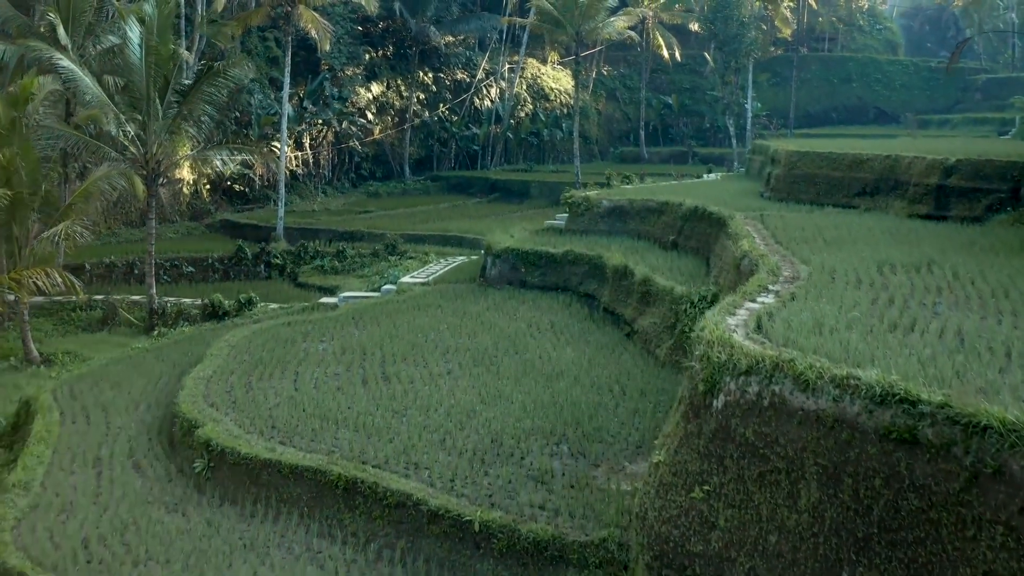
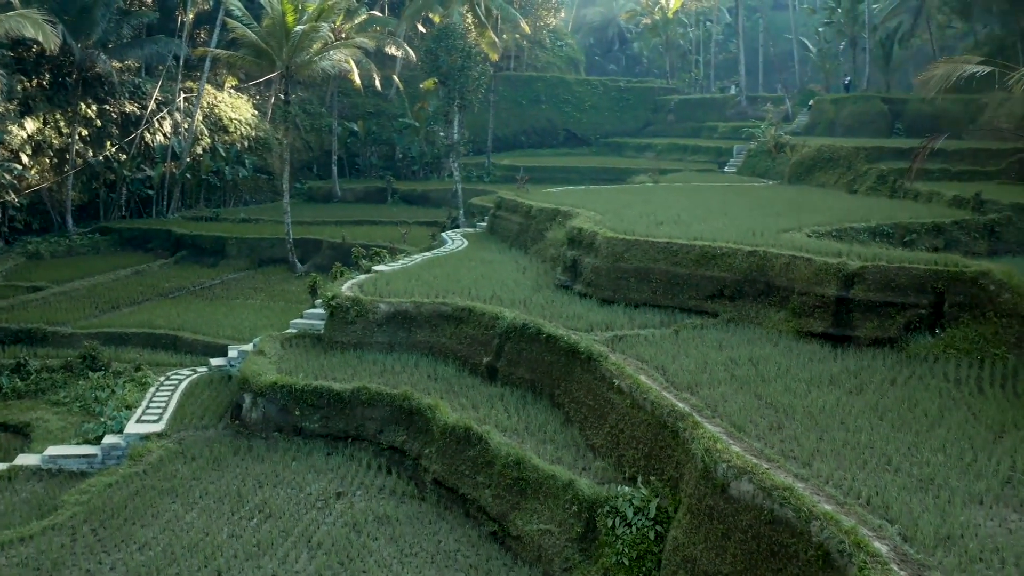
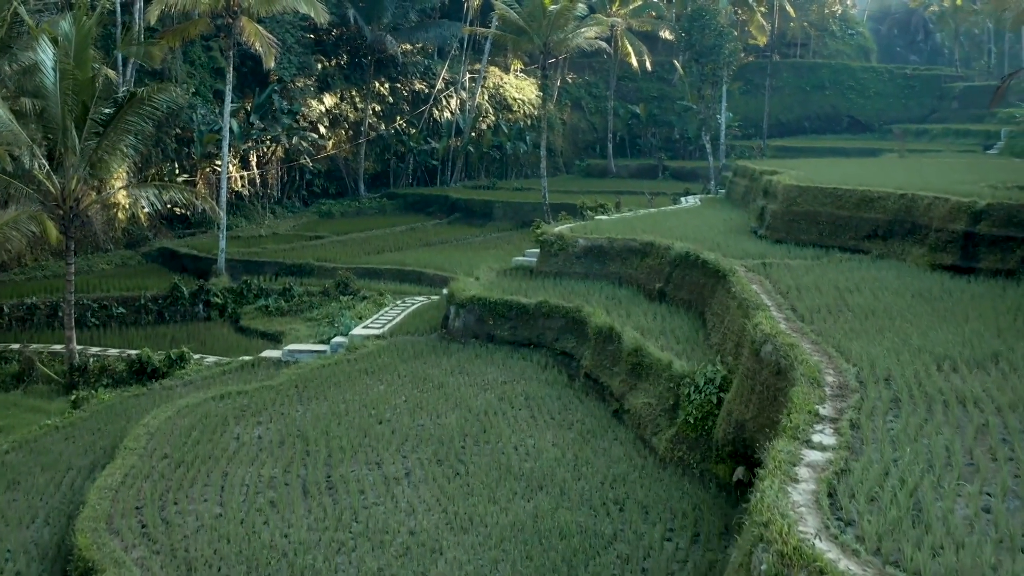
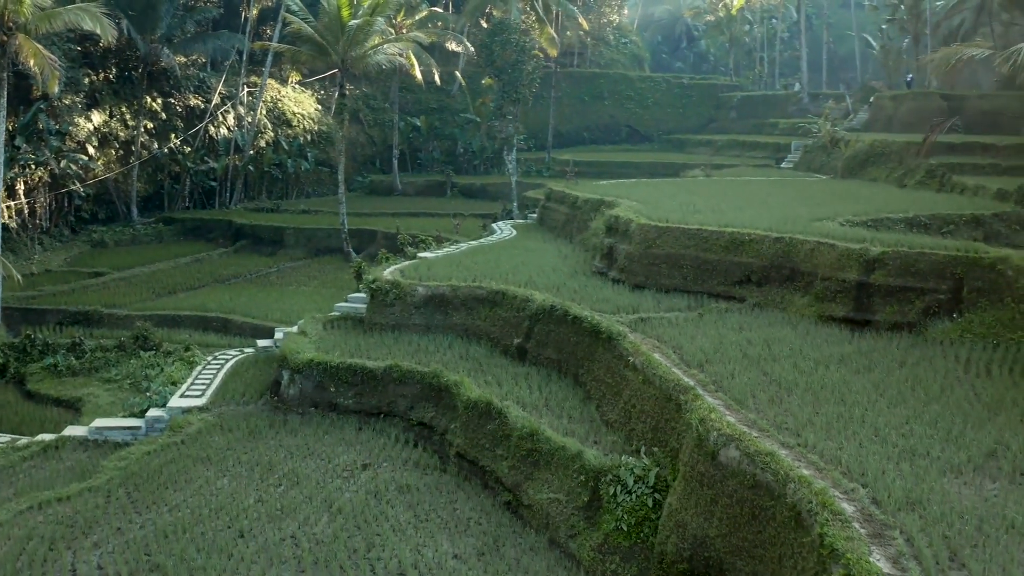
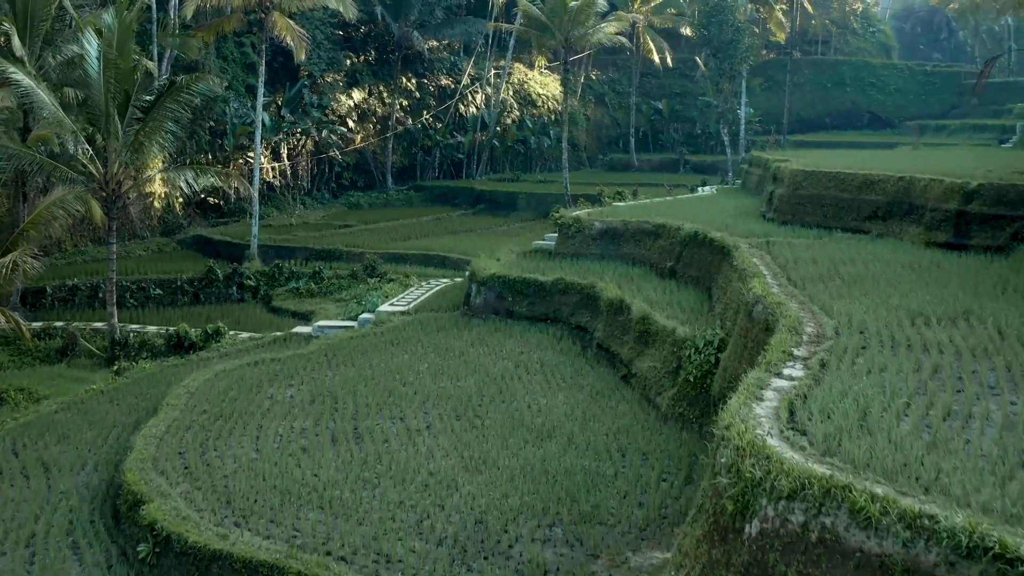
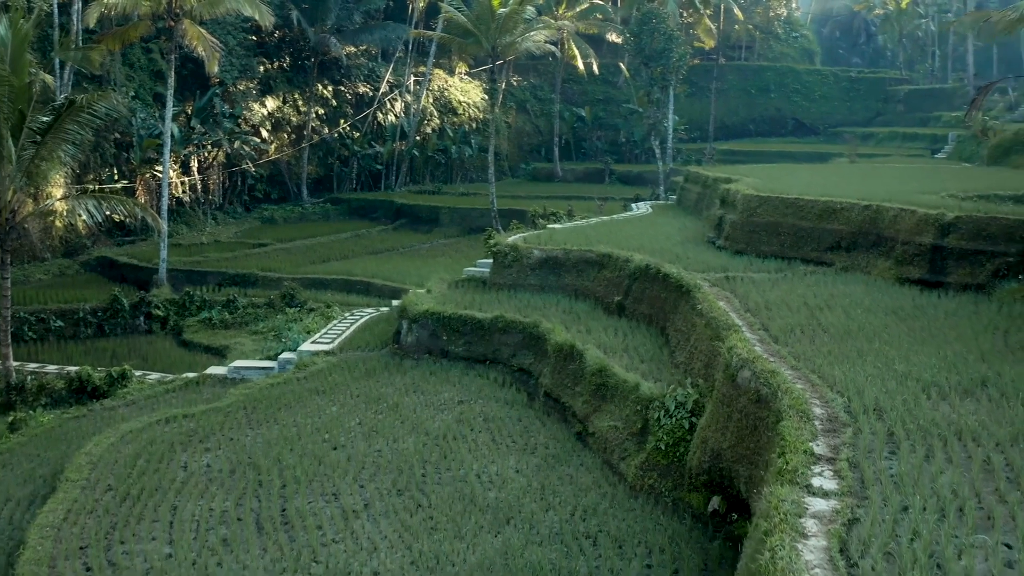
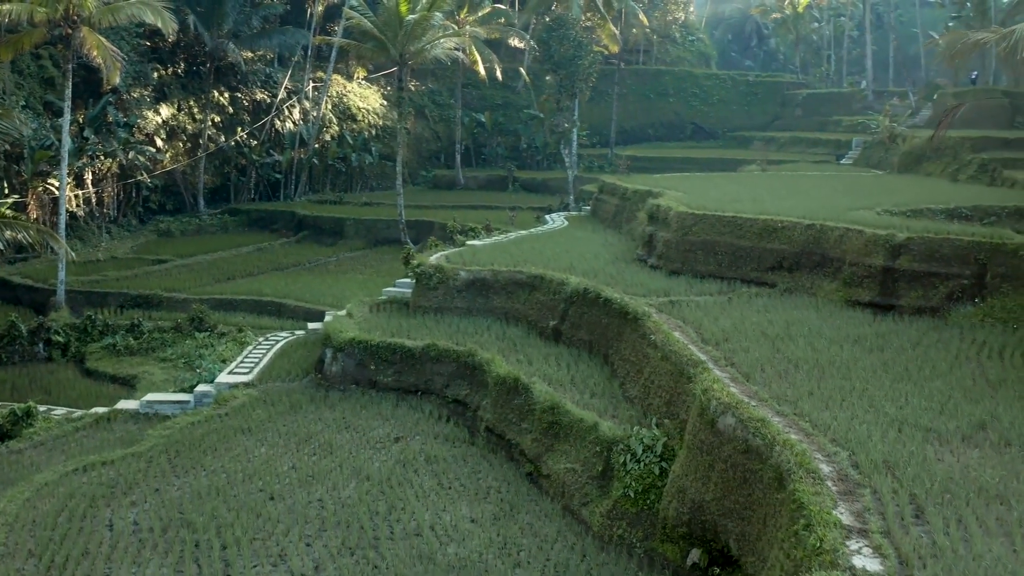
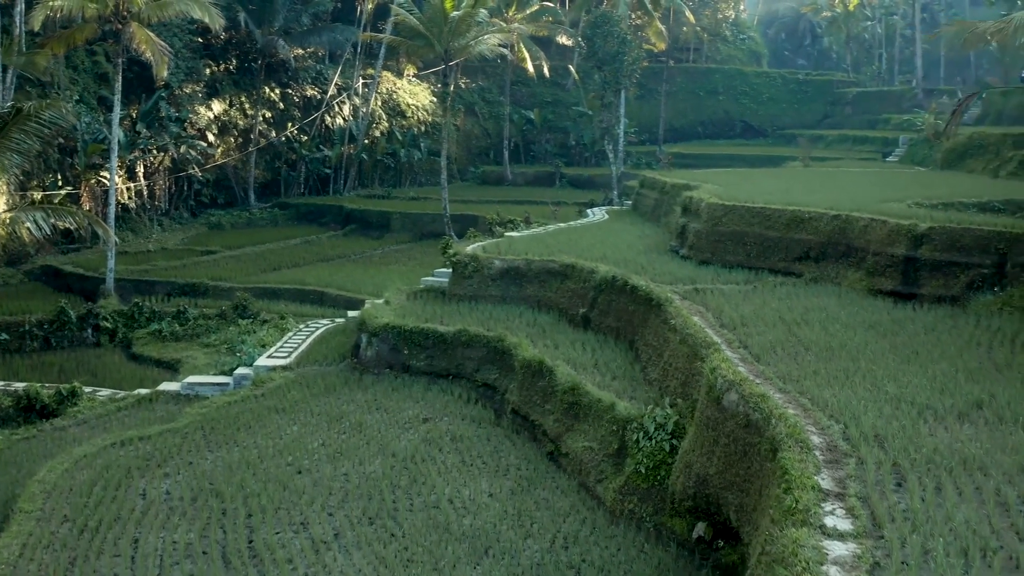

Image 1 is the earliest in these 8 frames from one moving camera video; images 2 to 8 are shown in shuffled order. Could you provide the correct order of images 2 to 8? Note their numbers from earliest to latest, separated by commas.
5, 3, 6, 8, 7, 4, 2
